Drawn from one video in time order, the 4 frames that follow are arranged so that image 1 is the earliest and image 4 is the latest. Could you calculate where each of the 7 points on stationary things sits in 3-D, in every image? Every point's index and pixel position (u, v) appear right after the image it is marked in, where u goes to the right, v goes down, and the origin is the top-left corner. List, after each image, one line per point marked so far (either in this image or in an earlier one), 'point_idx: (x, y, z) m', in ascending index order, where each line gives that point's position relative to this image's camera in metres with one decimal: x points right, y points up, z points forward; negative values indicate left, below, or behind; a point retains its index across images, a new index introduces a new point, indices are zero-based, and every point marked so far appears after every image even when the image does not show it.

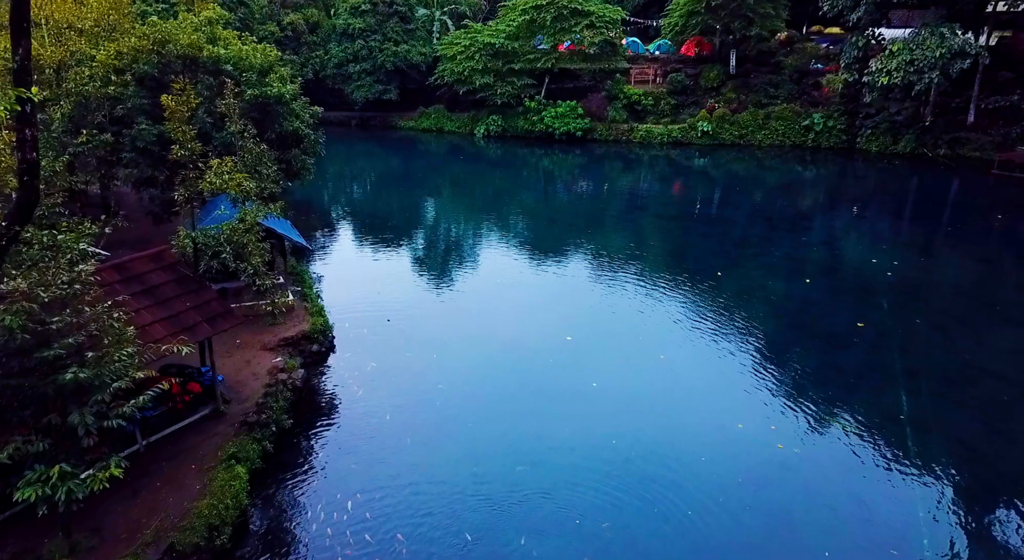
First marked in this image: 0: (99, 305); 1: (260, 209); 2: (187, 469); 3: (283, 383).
0: (-6.3, -0.4, +10.8) m
1: (-5.7, +1.7, +15.9) m
2: (-5.8, -3.3, +12.3) m
3: (-5.2, -2.2, +15.8) m
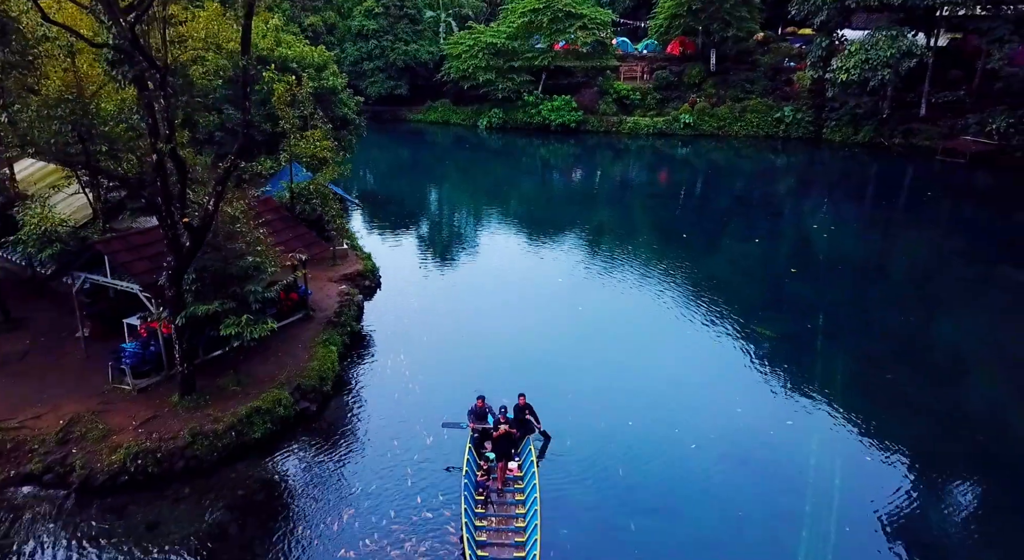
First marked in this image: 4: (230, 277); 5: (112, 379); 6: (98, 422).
0: (-6.0, +1.3, +16.0) m
1: (-5.4, +3.4, +21.1) m
2: (-5.5, -1.6, +17.6) m
3: (-4.9, -0.5, +21.0) m
4: (-6.1, +0.1, +15.0) m
5: (-8.8, -2.1, +15.3) m
6: (-8.4, -2.8, +14.2) m
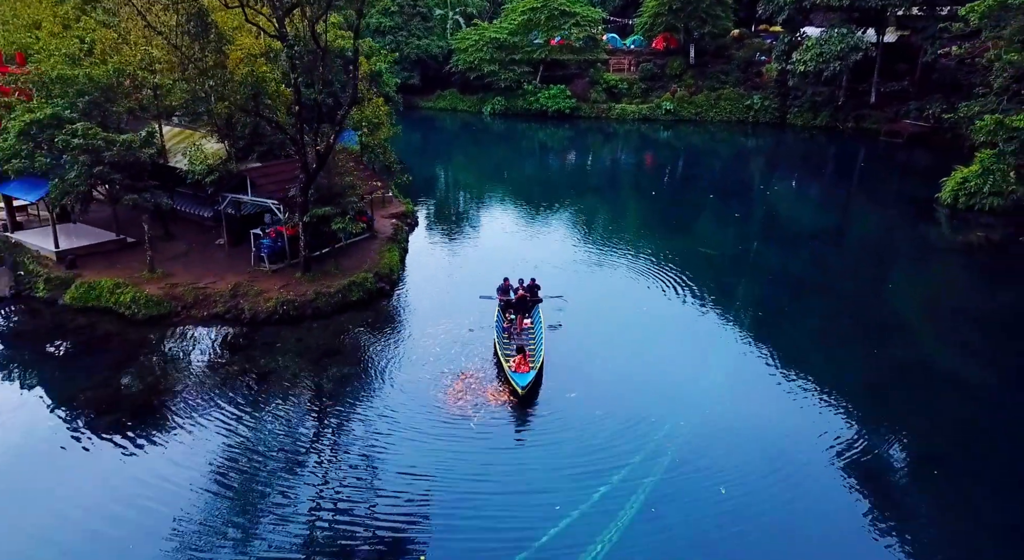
0: (-5.7, +3.9, +23.2) m
1: (-5.1, +6.1, +28.3) m
2: (-5.1, +1.0, +24.8) m
3: (-4.6, +2.2, +28.2) m
4: (-5.7, +2.8, +22.1) m
5: (-8.4, +0.6, +22.5) m
6: (-8.0, -0.2, +21.3) m
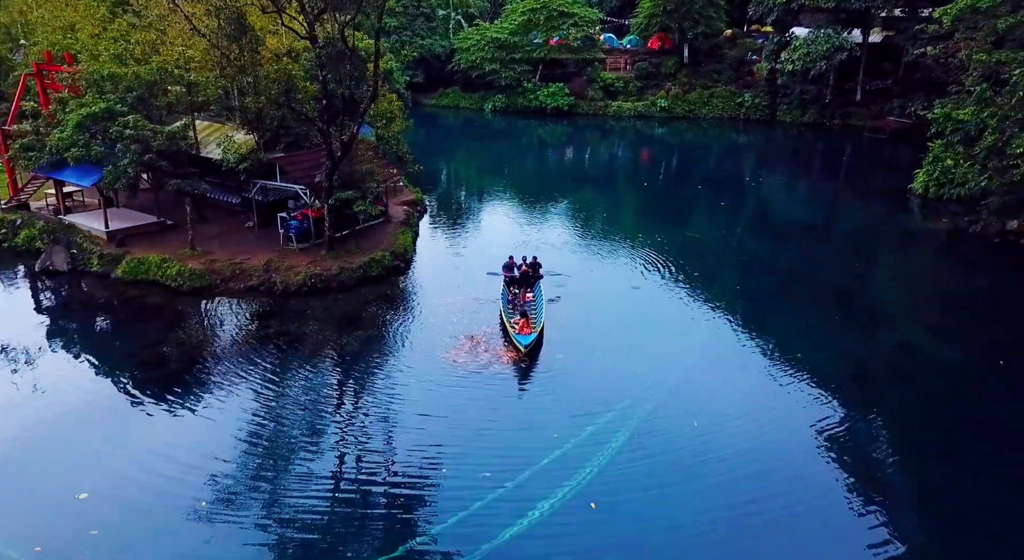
0: (-5.6, +4.7, +25.6) m
1: (-5.0, +6.9, +30.7) m
2: (-5.0, +1.8, +27.2) m
3: (-4.5, +3.0, +30.6) m
4: (-5.6, +3.6, +24.6) m
5: (-8.3, +1.4, +24.9) m
6: (-7.9, +0.6, +23.8) m
